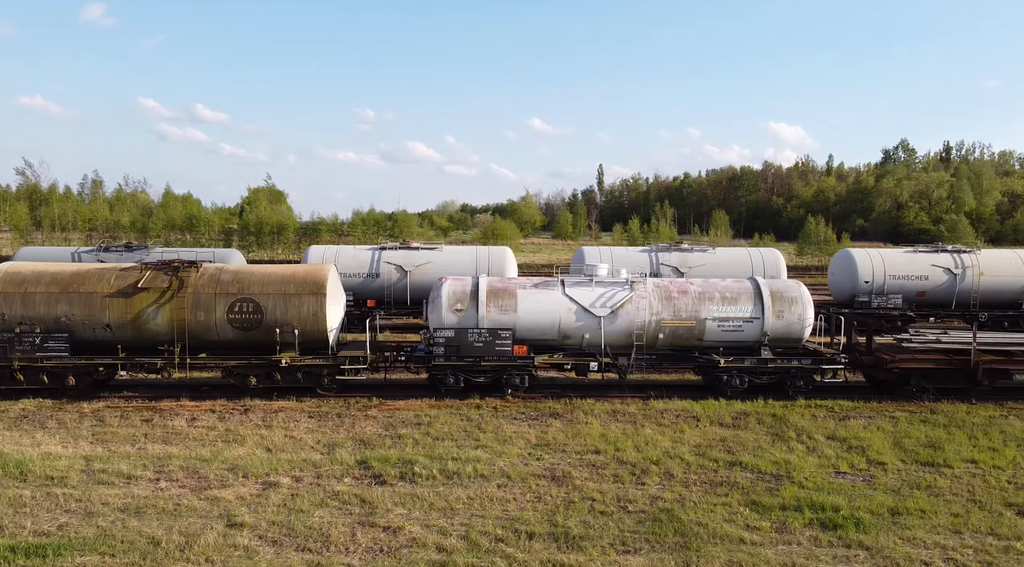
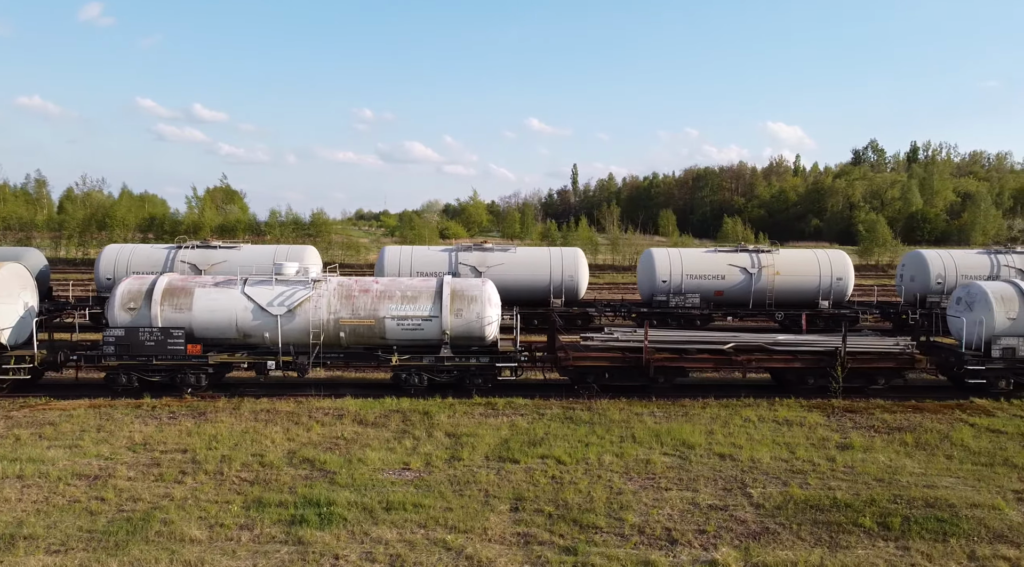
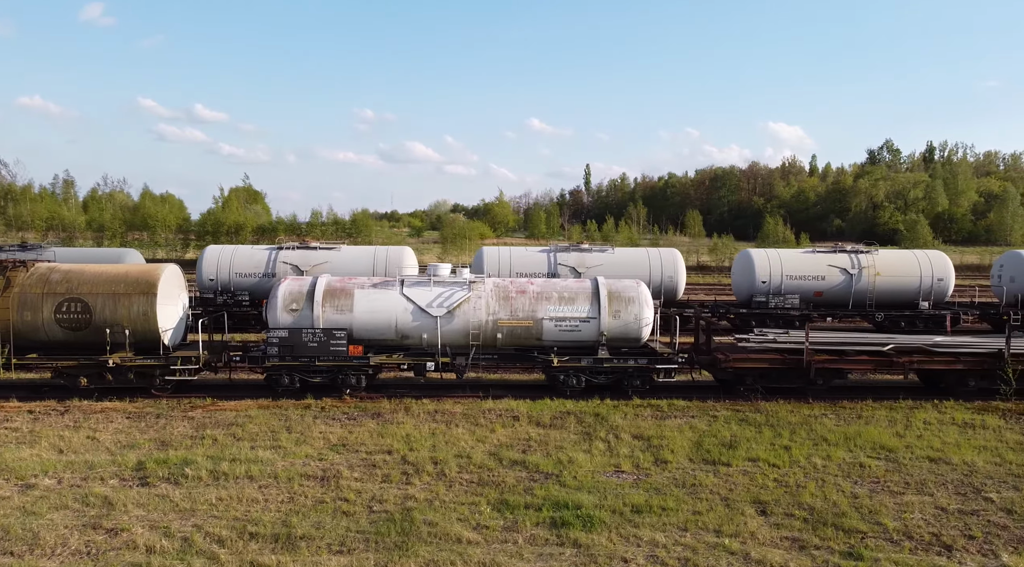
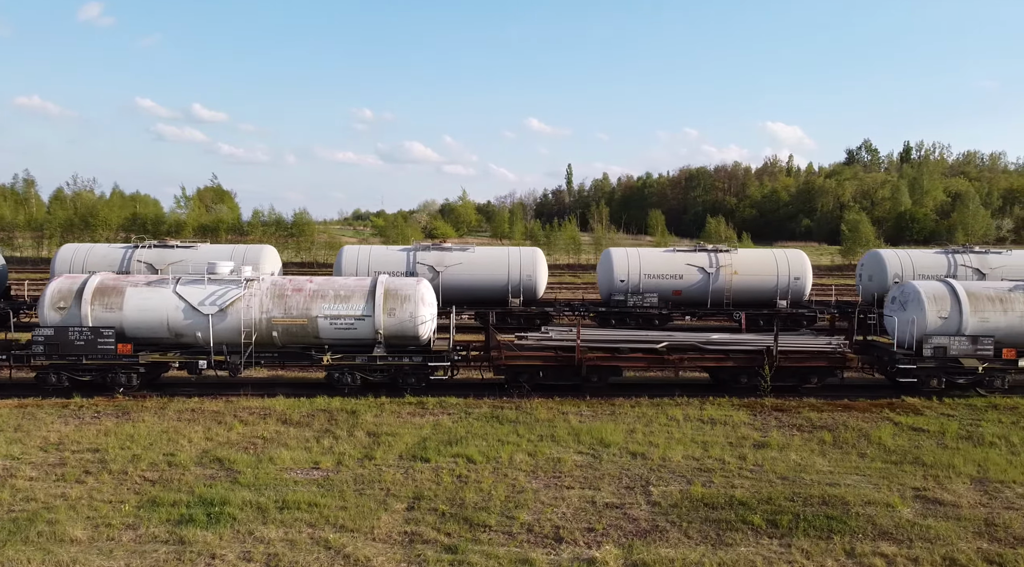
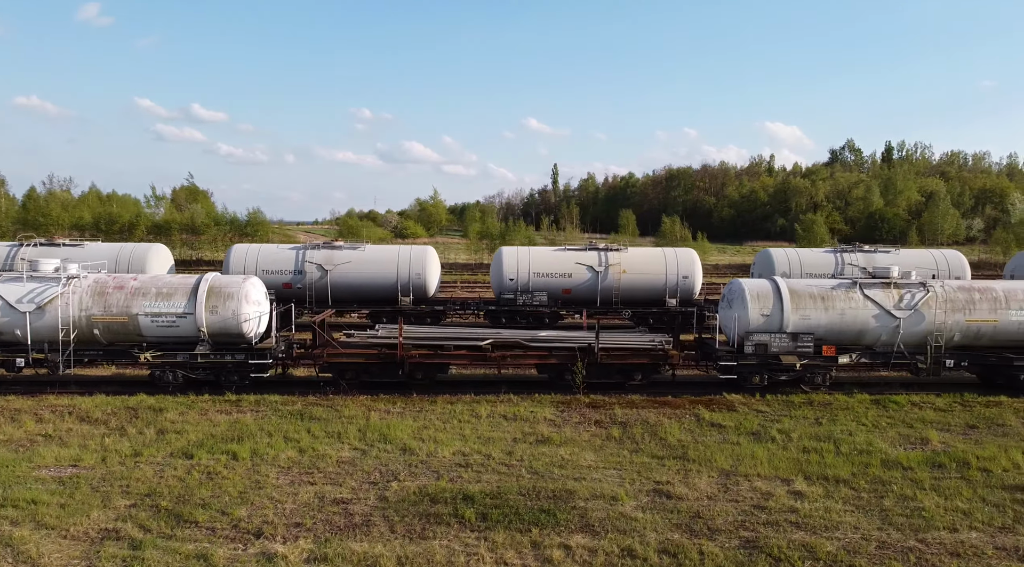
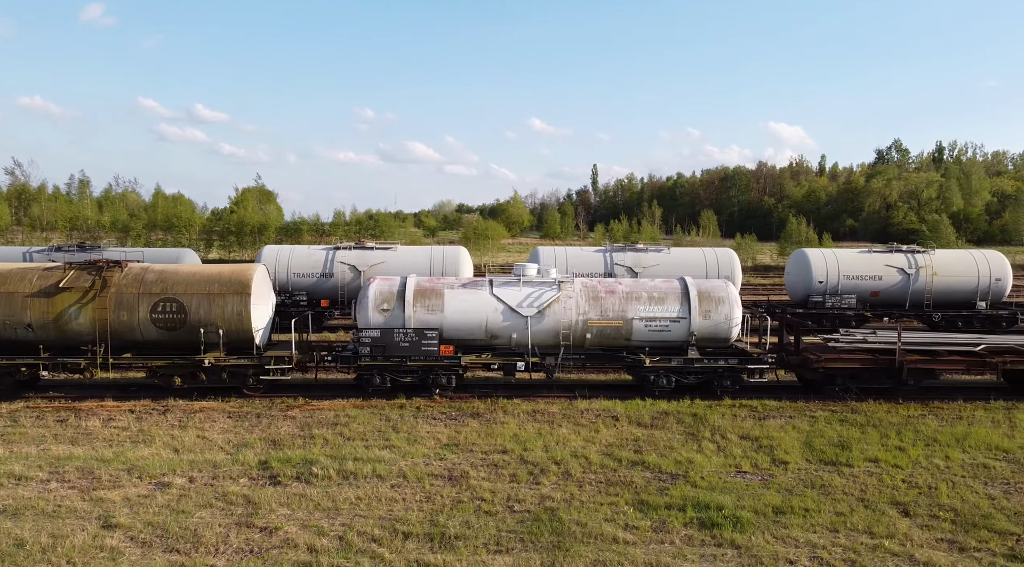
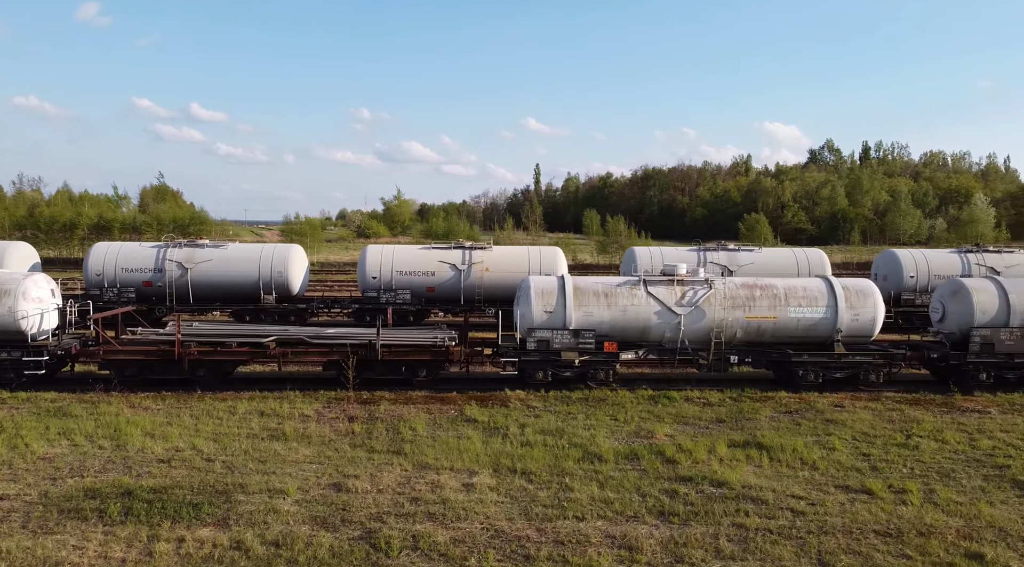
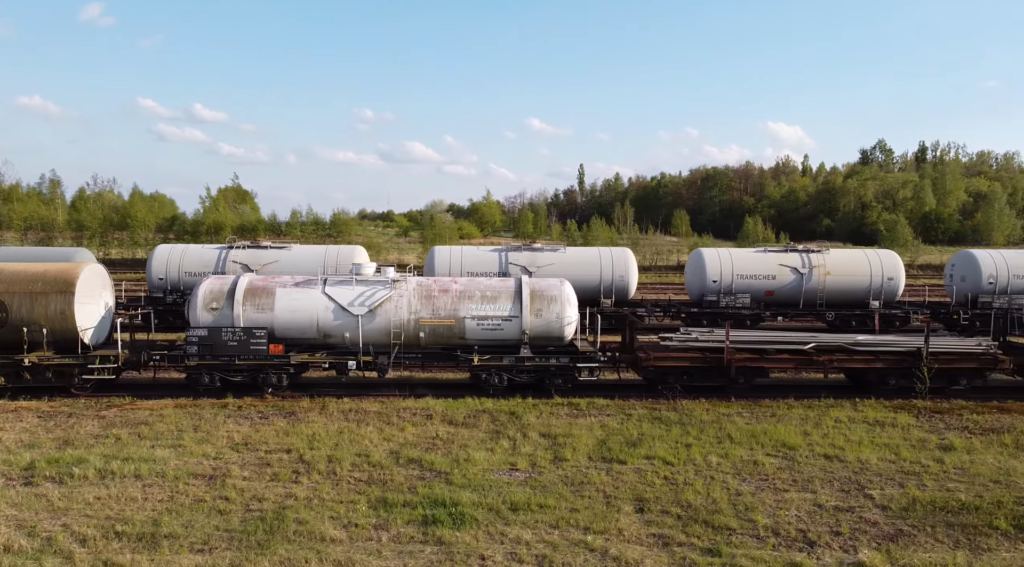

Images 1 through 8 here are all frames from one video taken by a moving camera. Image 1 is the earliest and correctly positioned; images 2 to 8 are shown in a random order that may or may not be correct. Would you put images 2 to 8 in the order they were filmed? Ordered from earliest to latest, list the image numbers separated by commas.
6, 3, 8, 2, 4, 5, 7
